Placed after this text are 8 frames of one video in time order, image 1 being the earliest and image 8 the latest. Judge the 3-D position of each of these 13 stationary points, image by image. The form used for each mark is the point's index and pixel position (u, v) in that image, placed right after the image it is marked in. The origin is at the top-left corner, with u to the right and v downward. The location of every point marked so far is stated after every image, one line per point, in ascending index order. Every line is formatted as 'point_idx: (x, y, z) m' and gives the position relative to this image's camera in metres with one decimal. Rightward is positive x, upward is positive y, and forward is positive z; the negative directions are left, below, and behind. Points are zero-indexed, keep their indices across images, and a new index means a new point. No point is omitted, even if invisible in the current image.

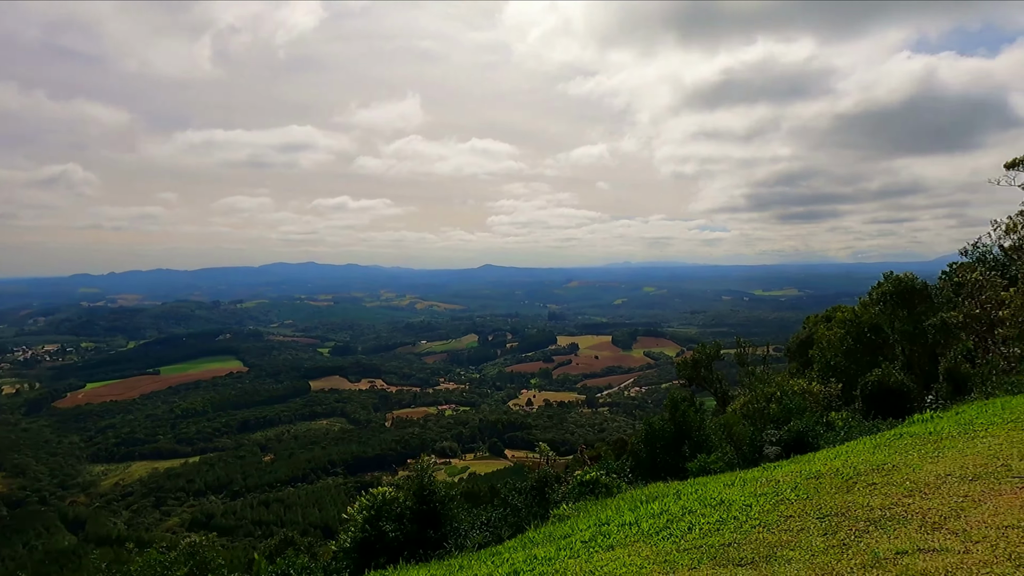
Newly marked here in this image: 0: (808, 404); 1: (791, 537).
0: (+7.7, -3.1, +17.5) m
1: (+1.9, -1.7, +4.4) m
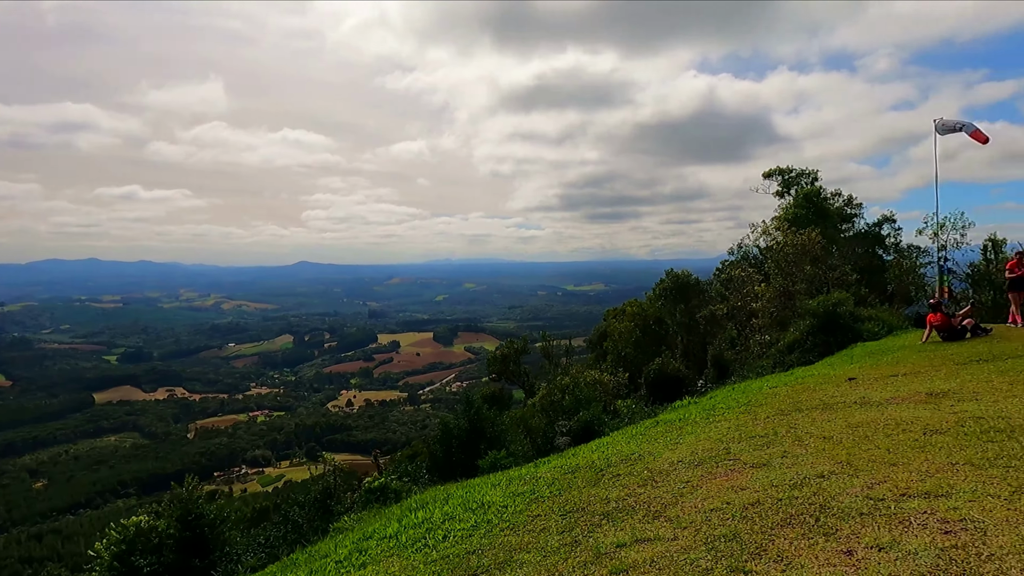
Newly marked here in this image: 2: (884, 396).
0: (+2.3, -3.0, +18.6) m
1: (+0.1, -1.7, +4.5) m
2: (+3.9, -1.1, +7.0) m
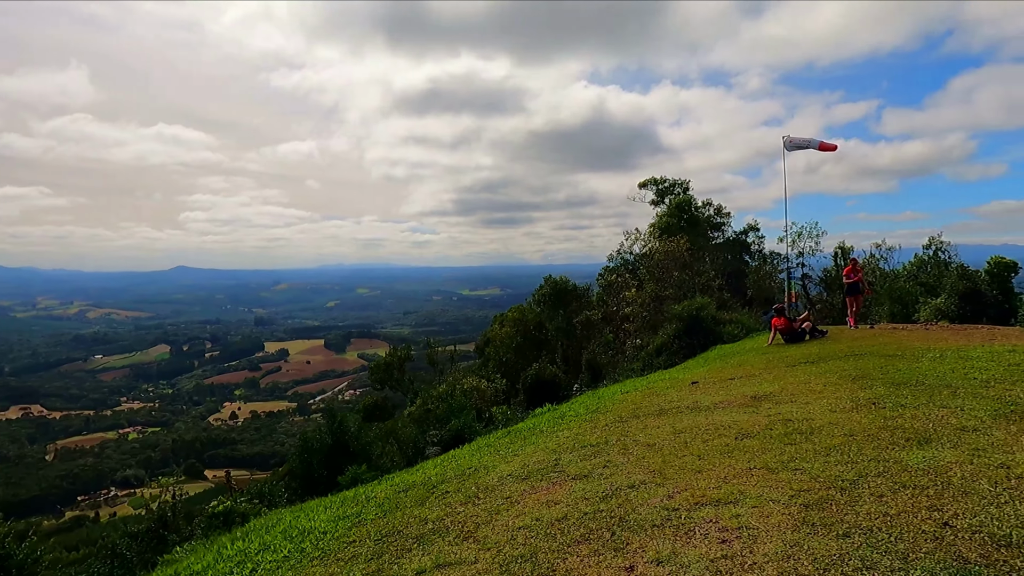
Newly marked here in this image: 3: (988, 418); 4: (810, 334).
0: (-1.1, -3.2, +18.6) m
1: (-1.1, -1.8, +4.2) m
2: (+2.2, -1.2, +7.3) m
3: (+3.8, -1.0, +5.3) m
4: (+6.3, -1.0, +13.9) m
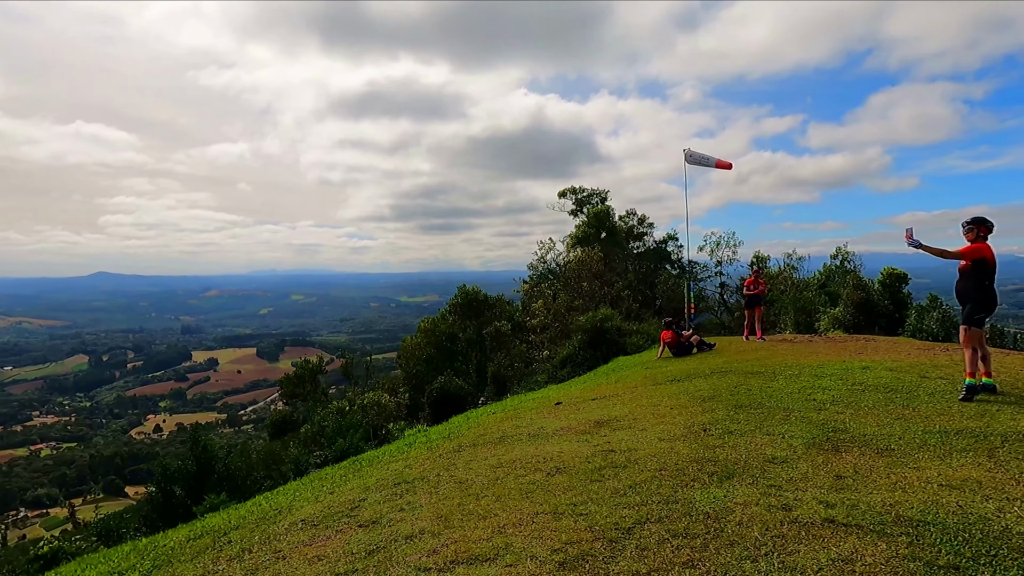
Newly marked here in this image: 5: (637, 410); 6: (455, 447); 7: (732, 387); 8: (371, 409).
0: (-3.9, -3.5, +17.9) m
1: (-2.5, -2.0, +3.6) m
2: (+0.5, -1.5, +7.0) m
3: (+2.3, -1.2, +5.2) m
4: (+3.9, -1.2, +13.9) m
5: (+1.4, -1.3, +7.3) m
6: (-0.6, -1.6, +6.8) m
7: (+2.7, -1.2, +8.1) m
8: (-4.1, -3.5, +19.3) m
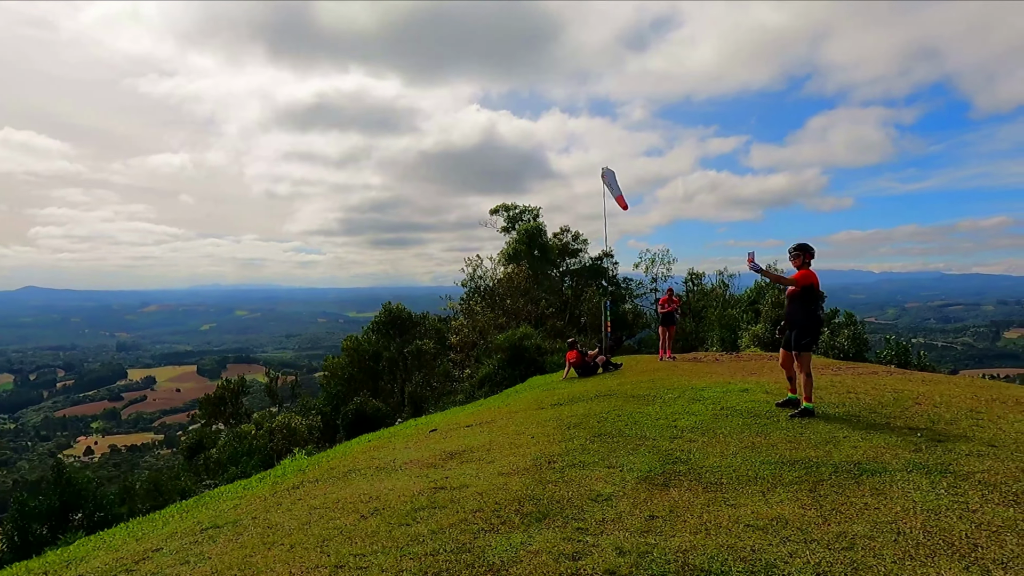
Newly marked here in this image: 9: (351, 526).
0: (-6.2, -4.0, +17.1) m
1: (-3.8, -2.1, +3.0) m
2: (-1.0, -1.7, +6.6) m
3: (+0.9, -1.4, +4.9) m
4: (+1.9, -1.6, +13.8) m
5: (-0.2, -1.6, +6.9) m
6: (-2.1, -1.9, +6.4) m
7: (+1.1, -1.5, +7.9) m
8: (-6.5, -4.0, +18.5) m
9: (-1.1, -1.6, +4.6) m
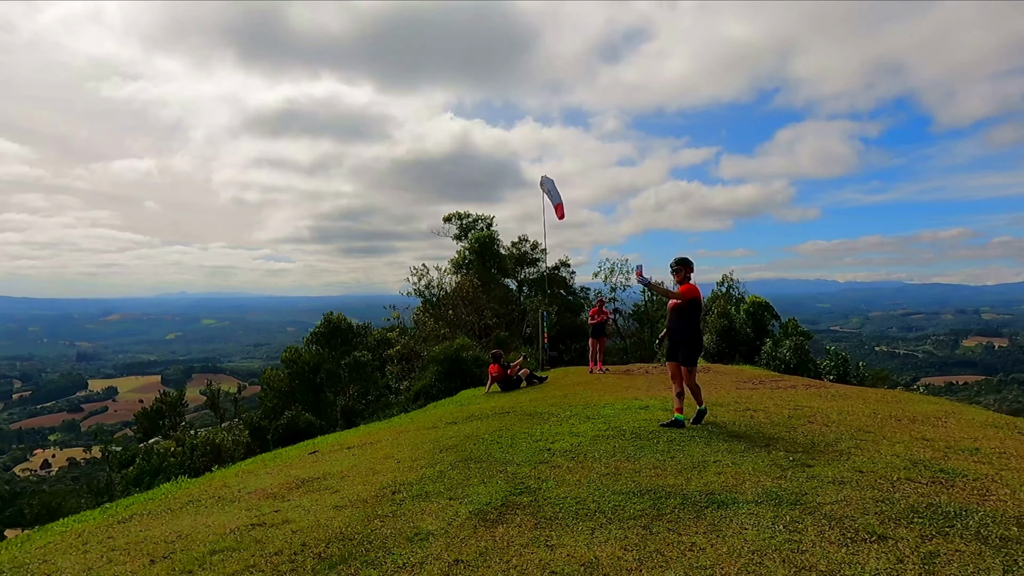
0: (-7.9, -4.2, +16.3) m
1: (-4.9, -2.2, +2.4) m
2: (-2.3, -1.8, +6.1) m
3: (-0.3, -1.5, +4.5) m
4: (+0.3, -1.9, +13.3) m
5: (-1.5, -1.7, +6.4) m
6: (-3.3, -2.0, +5.8) m
7: (-0.2, -1.6, +7.4) m
8: (-8.3, -4.2, +17.7) m
9: (-2.3, -1.7, +4.0) m
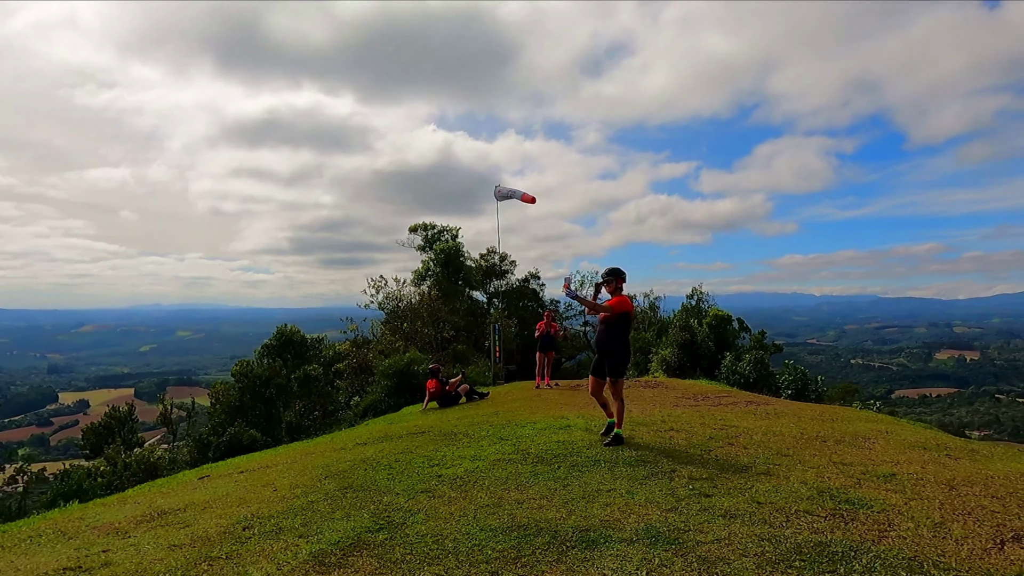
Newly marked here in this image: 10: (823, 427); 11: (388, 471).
0: (-9.1, -4.5, +15.5) m
1: (-5.8, -2.2, +1.7) m
2: (-3.3, -1.9, +5.5) m
3: (-1.2, -1.6, +3.9) m
4: (-0.9, -2.1, +12.8) m
5: (-2.4, -1.8, +5.9) m
6: (-4.3, -2.1, +5.1) m
7: (-1.2, -1.7, +6.9) m
8: (-9.6, -4.5, +16.9) m
9: (-3.2, -1.8, +3.4) m
10: (+3.7, -1.7, +7.9) m
11: (-1.1, -1.7, +6.0) m
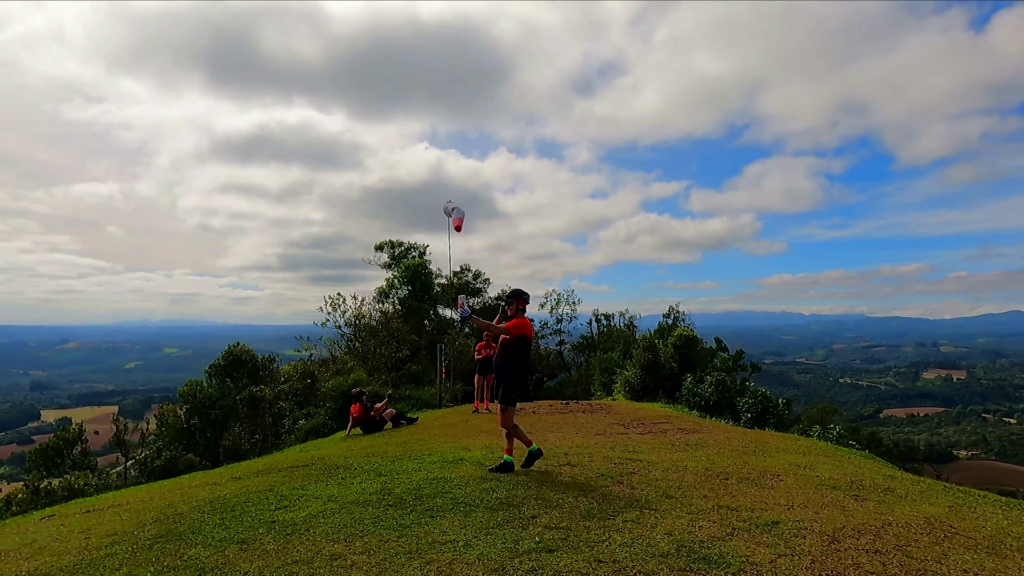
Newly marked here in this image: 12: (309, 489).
0: (-10.5, -4.9, +14.6) m
1: (-6.9, -2.2, +0.9) m
2: (-4.4, -2.0, +4.8) m
3: (-2.4, -1.7, +3.3) m
4: (-2.2, -2.4, +12.1) m
5: (-3.6, -2.0, +5.2) m
6: (-5.5, -2.2, +4.4) m
7: (-2.5, -1.9, +6.2) m
8: (-11.0, -4.9, +16.0) m
9: (-4.4, -1.9, +2.7) m
10: (+2.5, -1.9, +7.3) m
11: (-2.3, -1.8, +5.4) m
12: (-1.9, -1.9, +6.2) m
